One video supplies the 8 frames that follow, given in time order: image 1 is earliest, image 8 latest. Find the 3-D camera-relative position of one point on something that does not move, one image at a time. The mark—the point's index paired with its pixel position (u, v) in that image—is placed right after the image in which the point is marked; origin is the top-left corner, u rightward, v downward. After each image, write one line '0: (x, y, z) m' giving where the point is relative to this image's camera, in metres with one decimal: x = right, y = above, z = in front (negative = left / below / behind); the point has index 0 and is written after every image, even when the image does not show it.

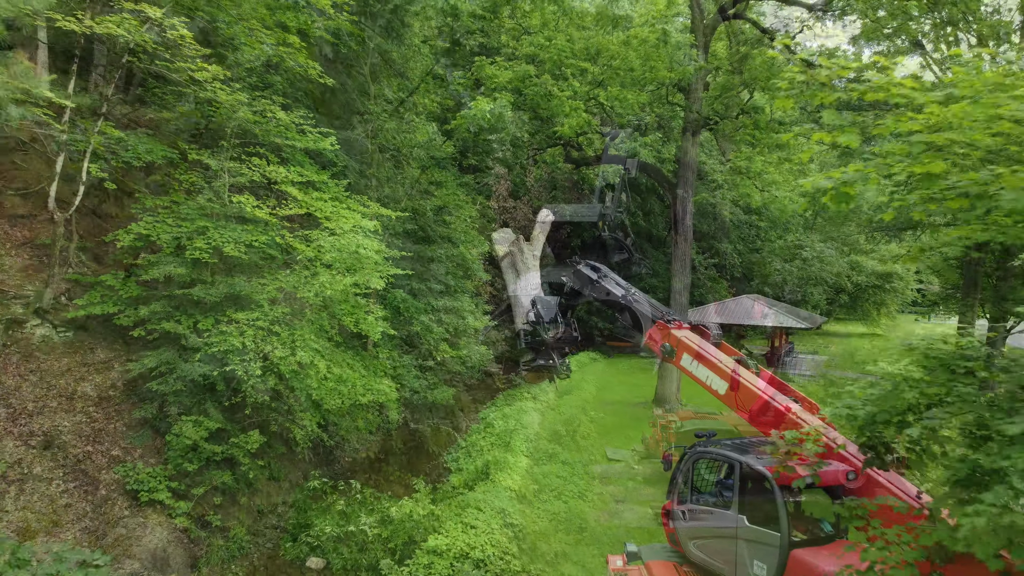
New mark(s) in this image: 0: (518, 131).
0: (+0.1, +2.7, +14.0) m
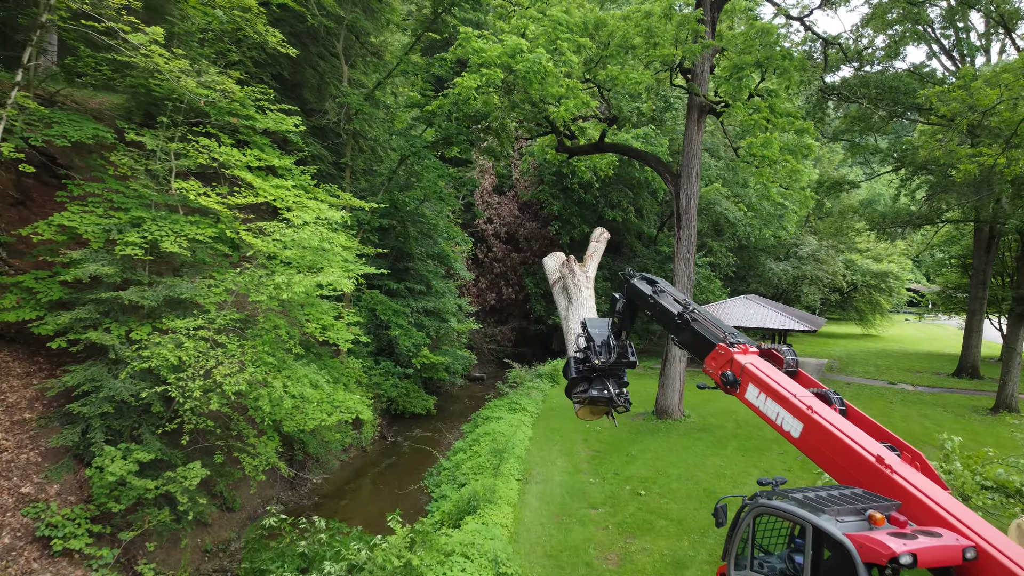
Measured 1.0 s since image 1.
0: (-0.1, +2.7, +12.8) m
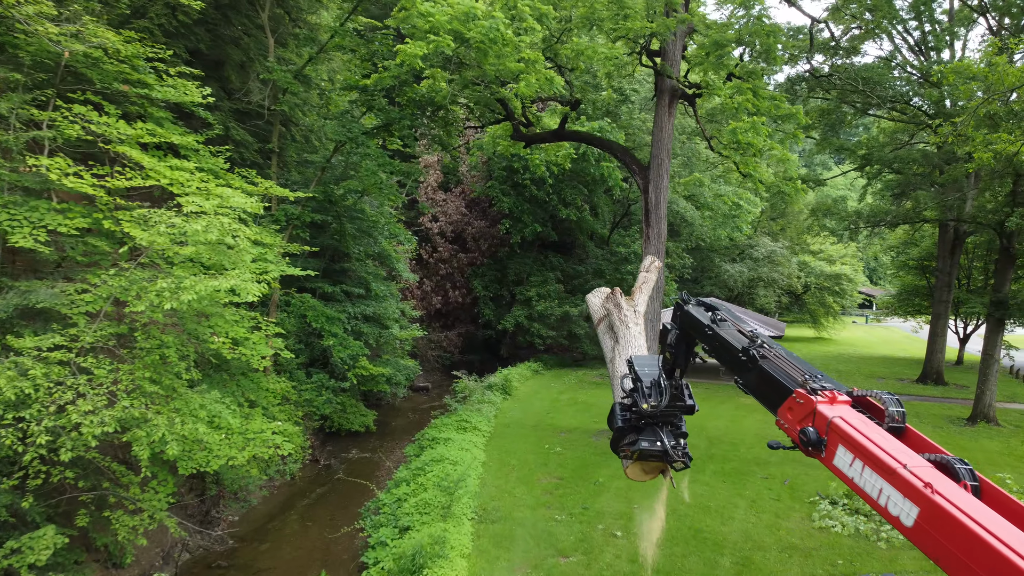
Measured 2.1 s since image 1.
0: (-0.8, +2.7, +11.4) m
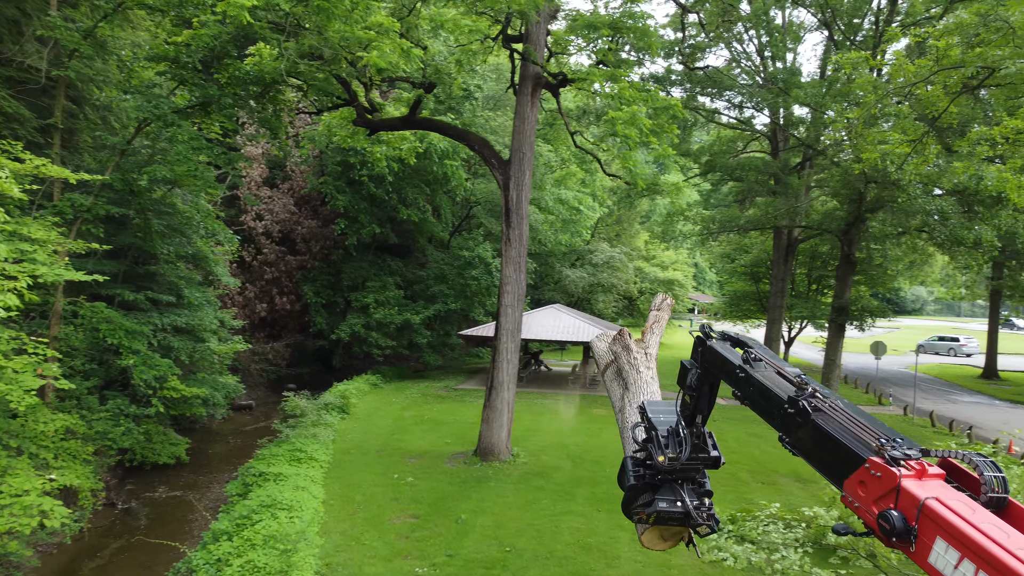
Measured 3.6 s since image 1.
0: (-2.8, +2.6, +9.8) m
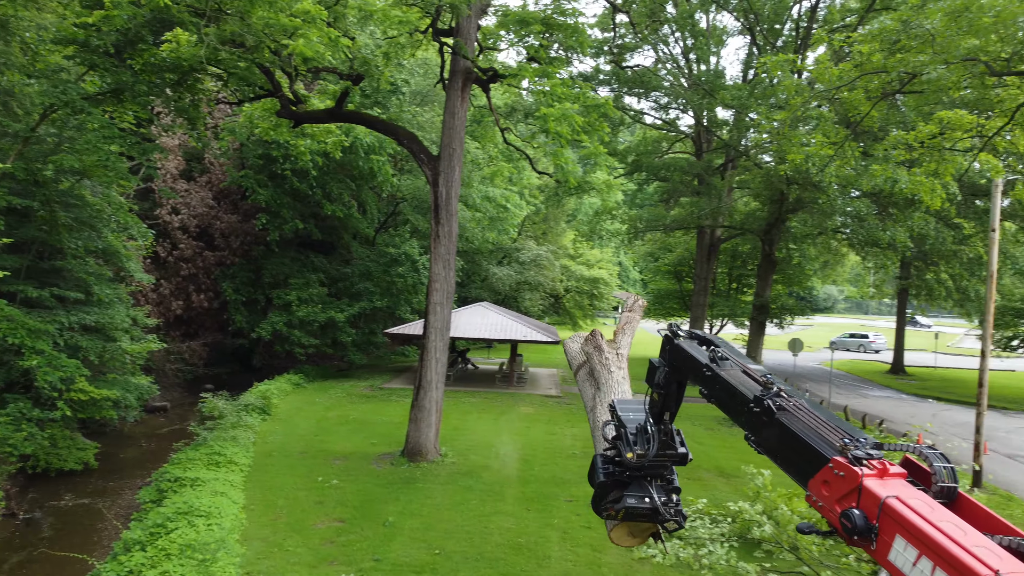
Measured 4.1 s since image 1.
0: (-3.6, +2.6, +9.4) m
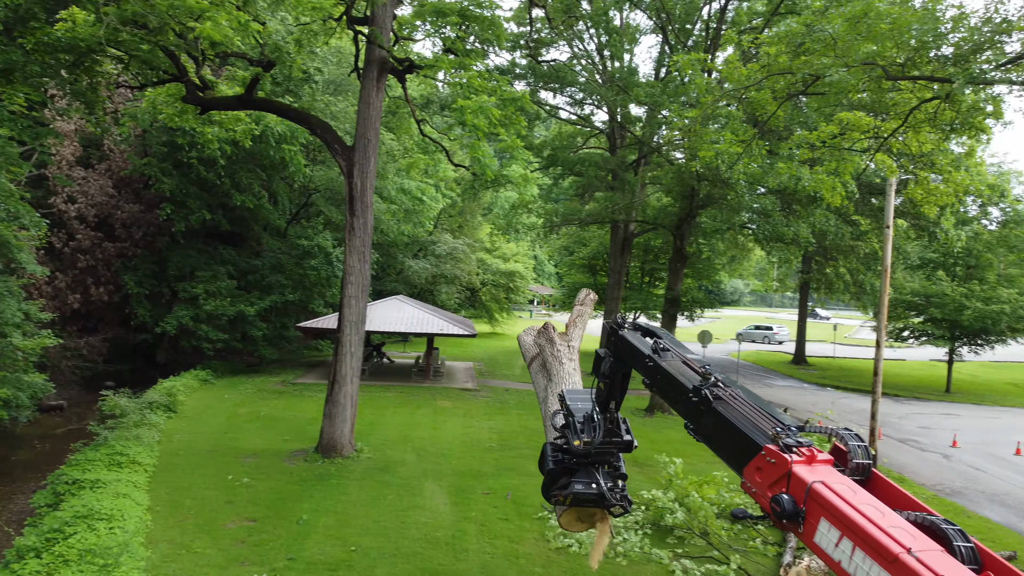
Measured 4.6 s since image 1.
0: (-4.5, +2.7, +8.9) m
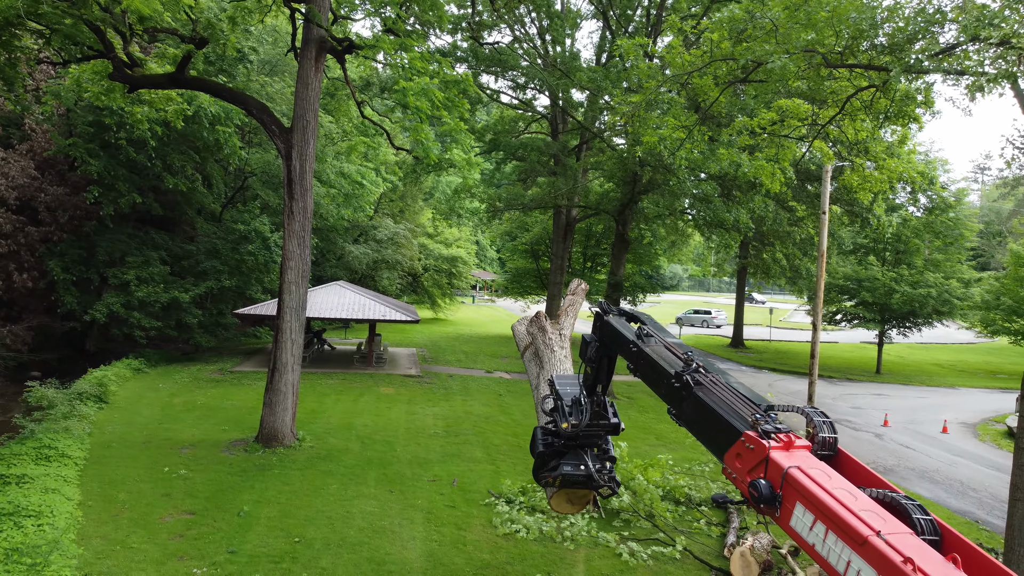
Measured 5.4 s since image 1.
0: (-5.1, +2.8, +8.5) m
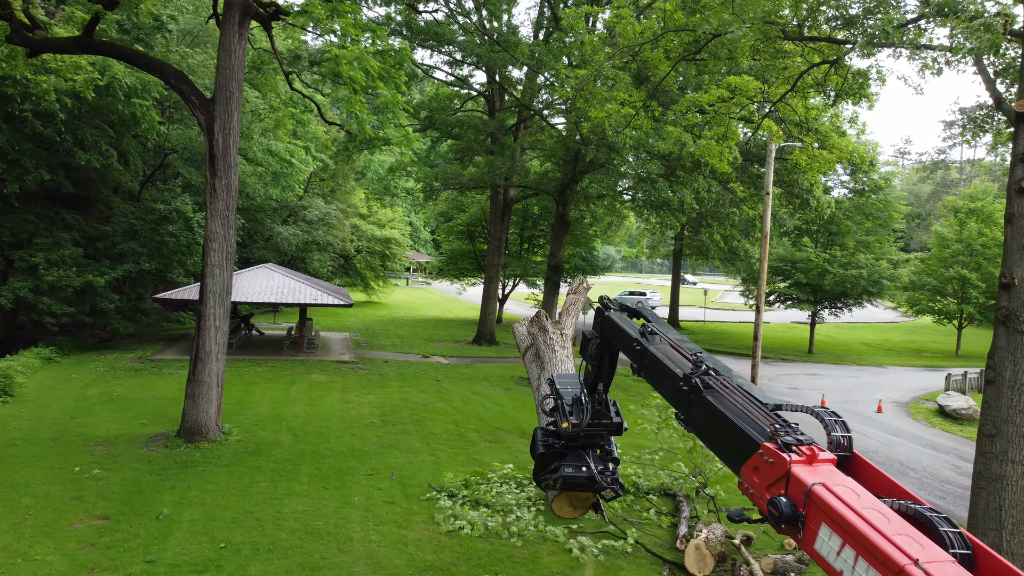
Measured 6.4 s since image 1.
0: (-5.7, +3.0, +7.6) m
